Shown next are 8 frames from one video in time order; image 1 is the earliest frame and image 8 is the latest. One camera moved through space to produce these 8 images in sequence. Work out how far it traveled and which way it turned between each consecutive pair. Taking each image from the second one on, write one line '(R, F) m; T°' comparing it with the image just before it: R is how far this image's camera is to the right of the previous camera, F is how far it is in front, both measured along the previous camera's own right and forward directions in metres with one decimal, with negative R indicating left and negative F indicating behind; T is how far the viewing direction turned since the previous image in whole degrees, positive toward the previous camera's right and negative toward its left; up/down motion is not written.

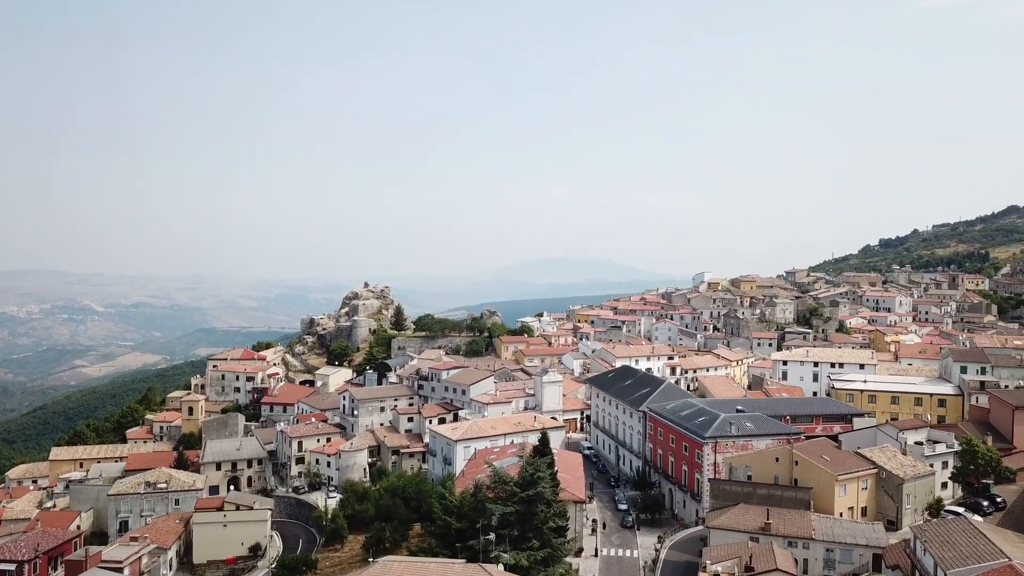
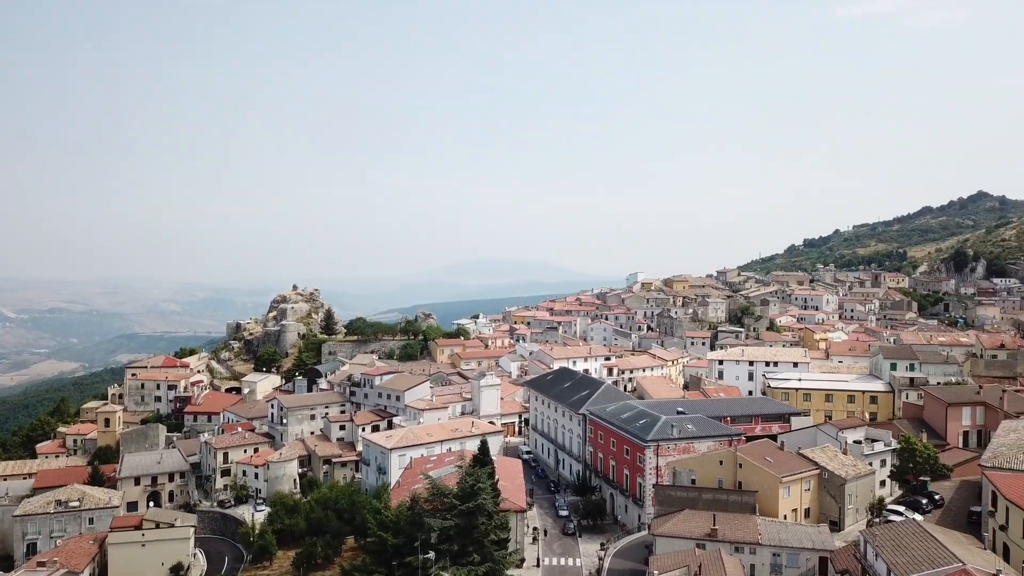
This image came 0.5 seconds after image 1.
(-0.1, +1.0) m; +5°
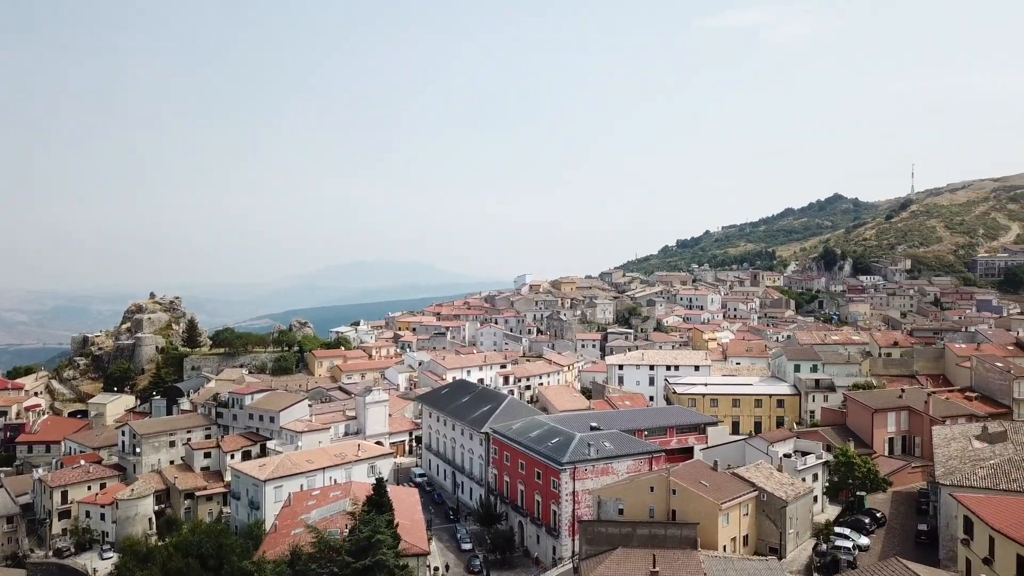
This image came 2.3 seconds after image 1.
(-0.5, +3.6) m; +9°
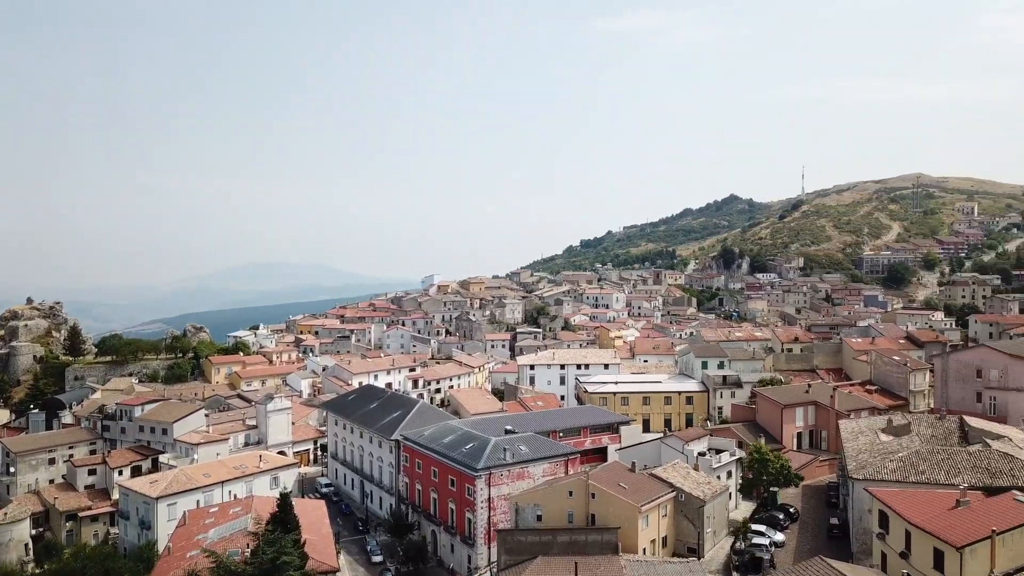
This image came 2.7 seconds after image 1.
(-0.2, +0.9) m; +7°
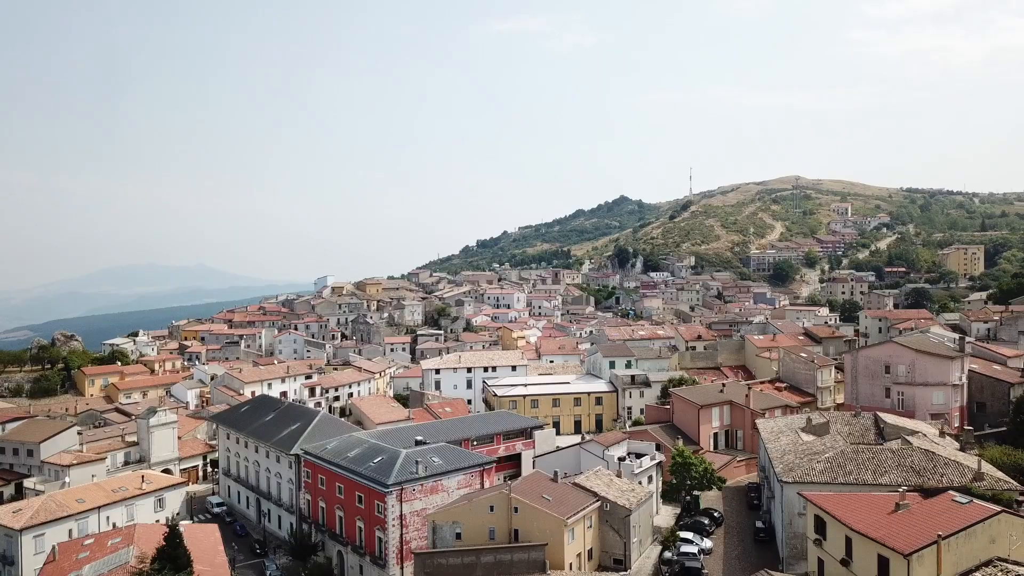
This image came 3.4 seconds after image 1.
(-0.5, +1.4) m; +7°
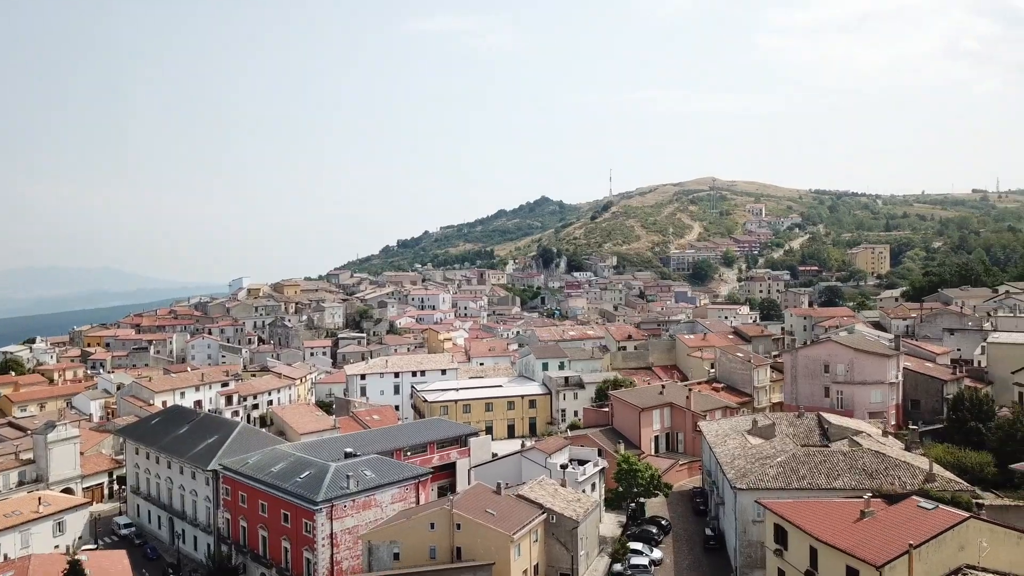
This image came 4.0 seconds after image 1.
(-0.5, +1.2) m; +6°
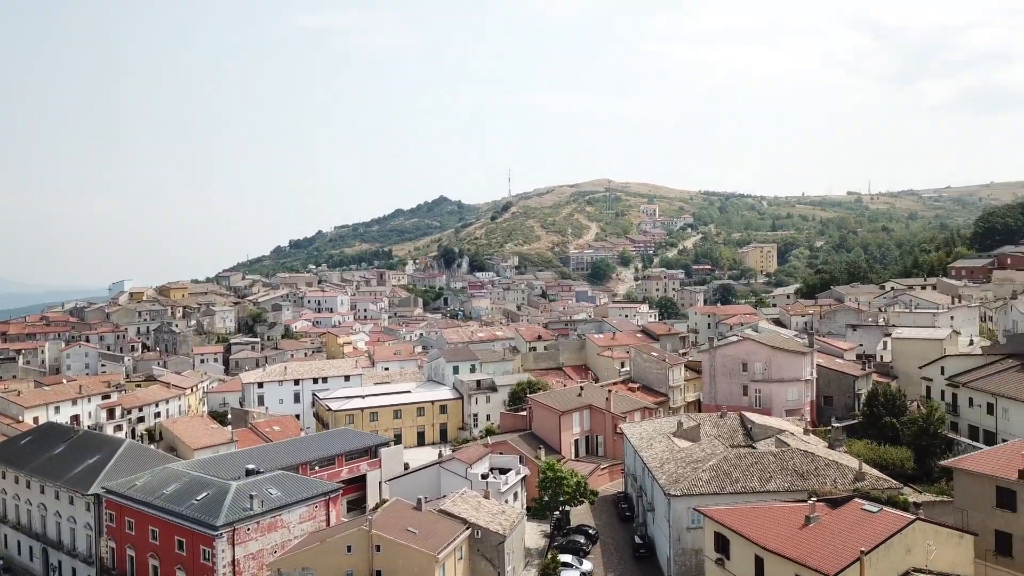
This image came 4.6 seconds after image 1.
(-0.5, +1.2) m; +7°
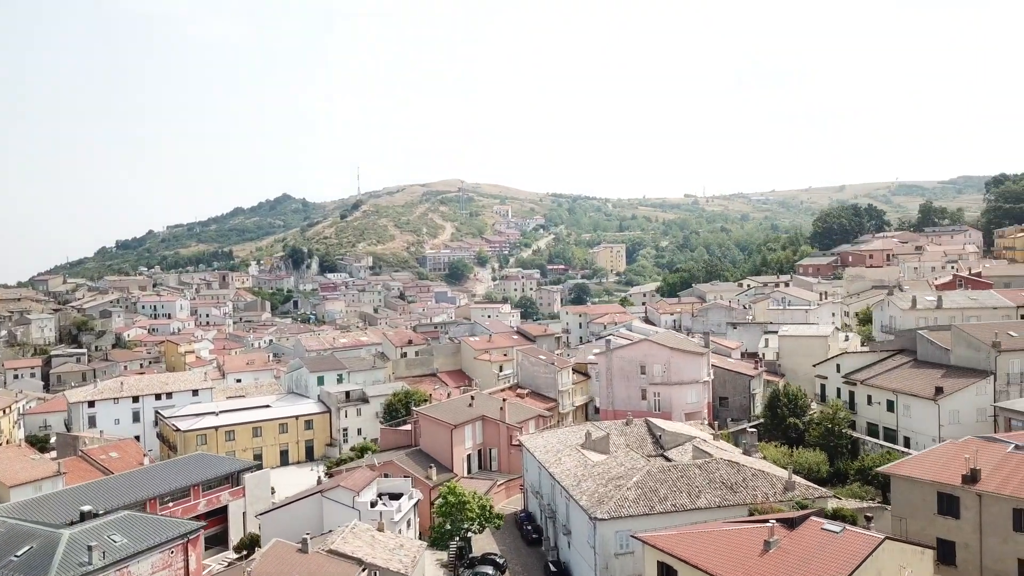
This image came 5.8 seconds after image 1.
(-1.1, +2.3) m; +11°
